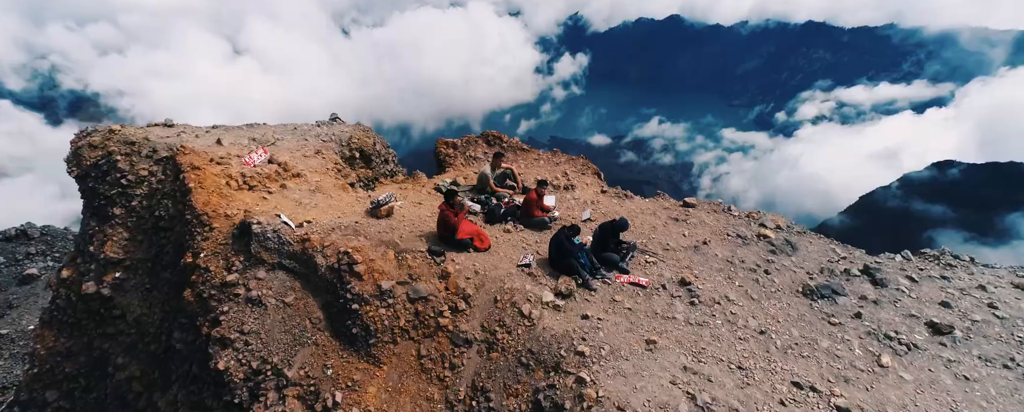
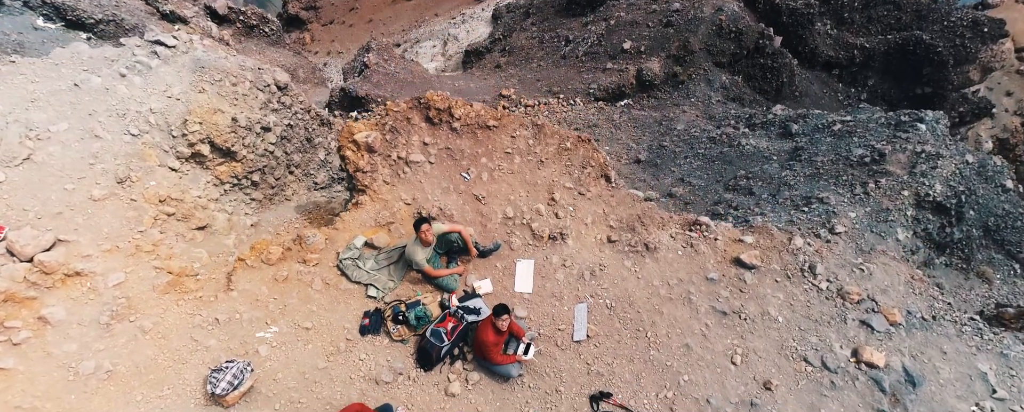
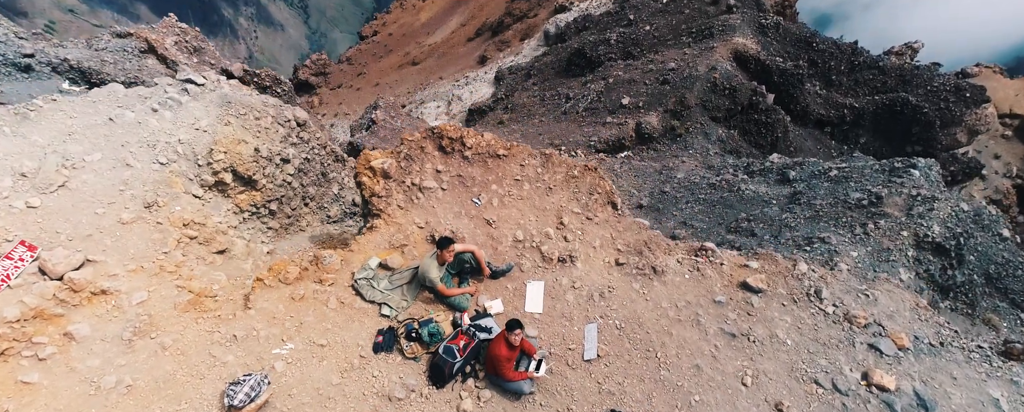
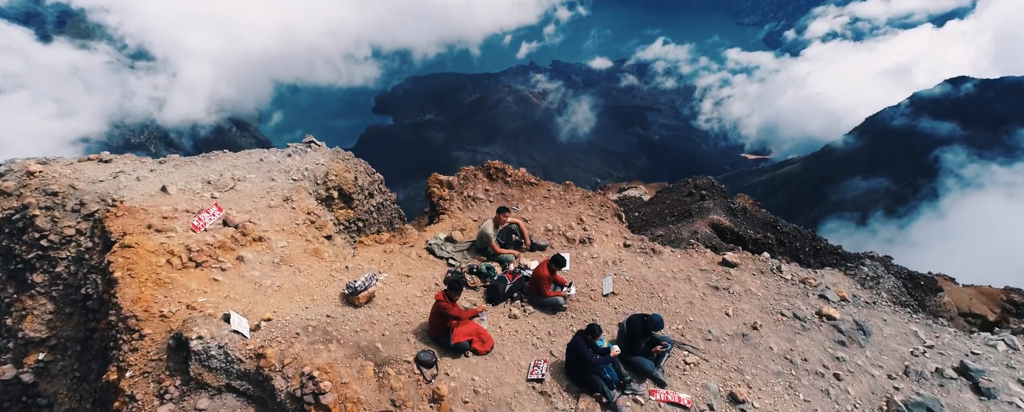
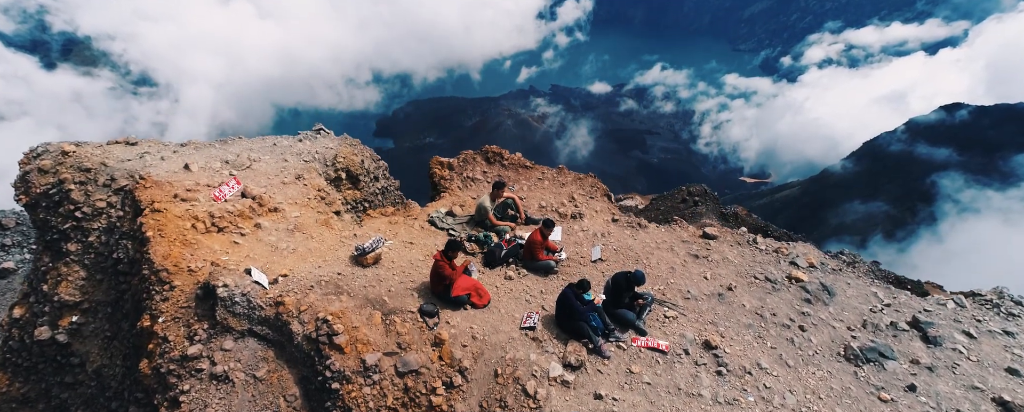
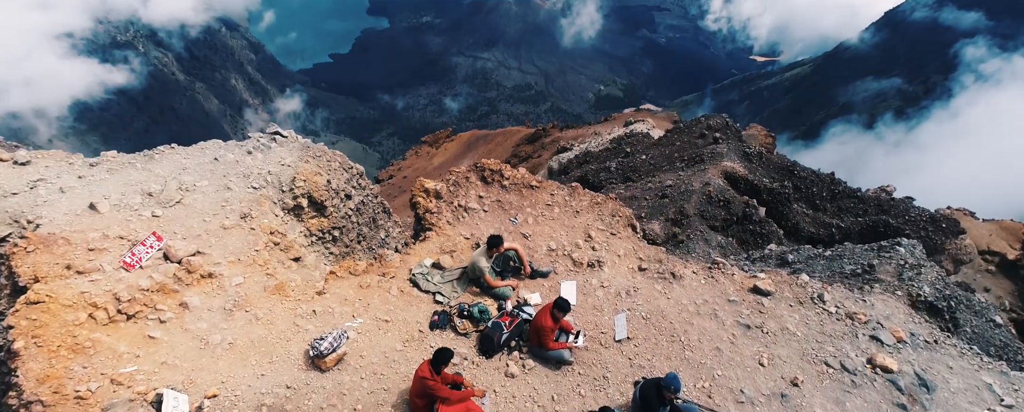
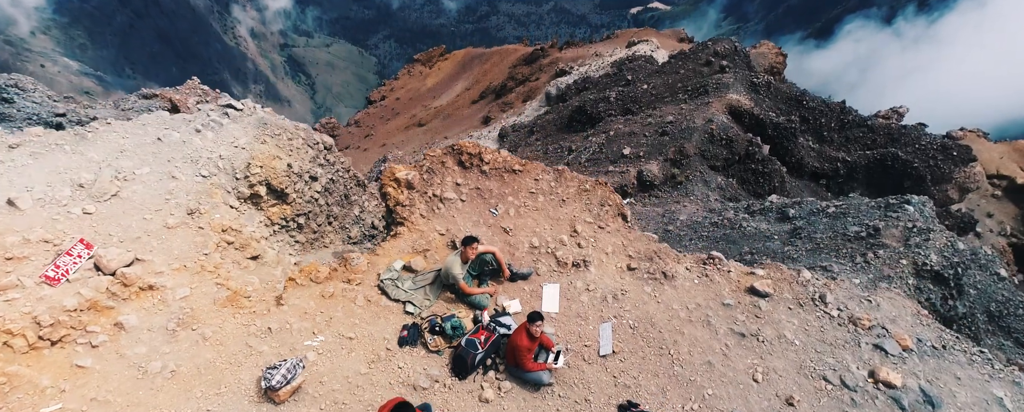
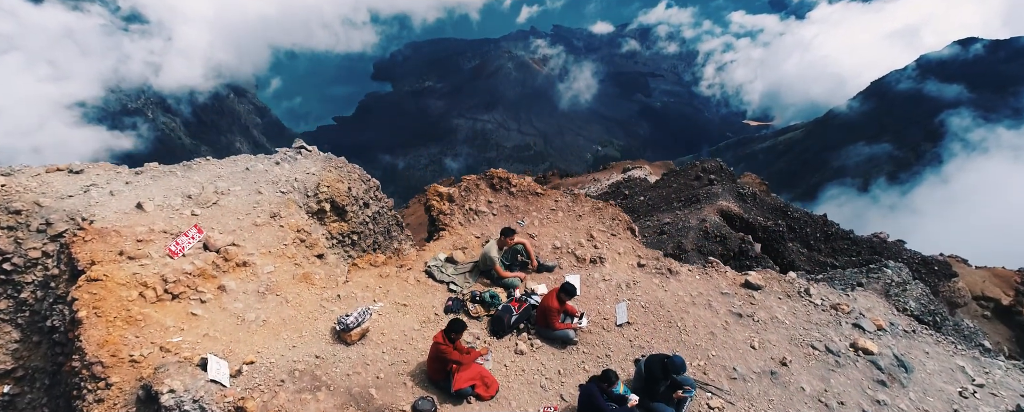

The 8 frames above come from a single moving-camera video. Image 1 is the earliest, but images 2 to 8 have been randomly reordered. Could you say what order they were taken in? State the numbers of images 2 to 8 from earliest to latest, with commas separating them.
5, 4, 8, 6, 7, 3, 2
